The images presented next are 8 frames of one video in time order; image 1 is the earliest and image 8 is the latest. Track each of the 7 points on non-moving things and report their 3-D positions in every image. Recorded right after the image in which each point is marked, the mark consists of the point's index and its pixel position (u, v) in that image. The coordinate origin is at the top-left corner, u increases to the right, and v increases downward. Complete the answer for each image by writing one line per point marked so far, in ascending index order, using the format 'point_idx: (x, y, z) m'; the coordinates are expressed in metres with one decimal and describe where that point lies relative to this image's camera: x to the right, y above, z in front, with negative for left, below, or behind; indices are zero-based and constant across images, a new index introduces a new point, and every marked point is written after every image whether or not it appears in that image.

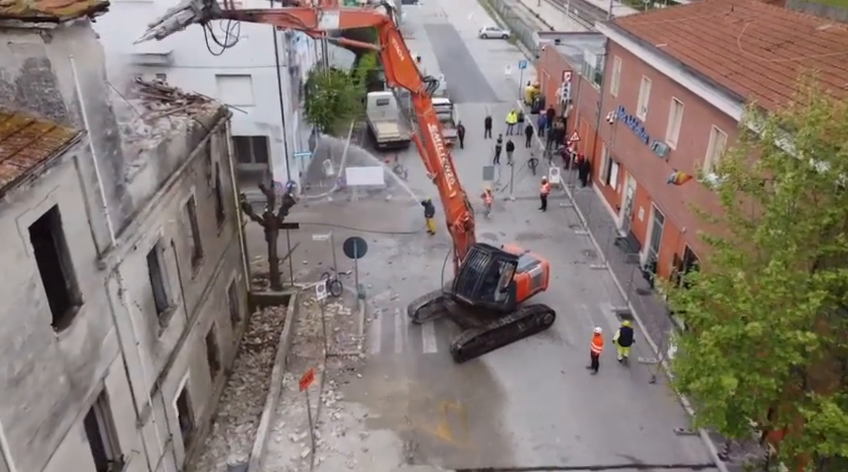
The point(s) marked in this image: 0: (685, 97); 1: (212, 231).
0: (+6.9, +3.6, +19.3) m
1: (-4.6, +0.1, +16.1) m
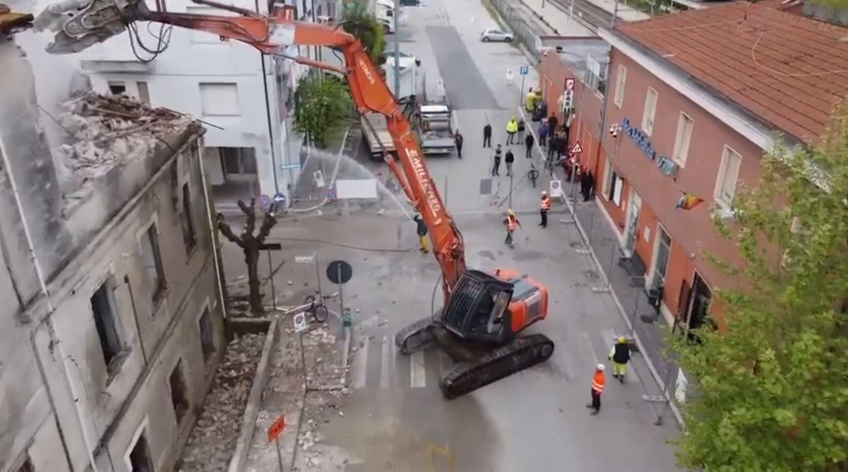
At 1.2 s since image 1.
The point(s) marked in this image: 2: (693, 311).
0: (+6.6, +3.0, +18.0) m
1: (-4.9, -0.4, +14.8) m
2: (+6.6, -1.8, +18.3) m
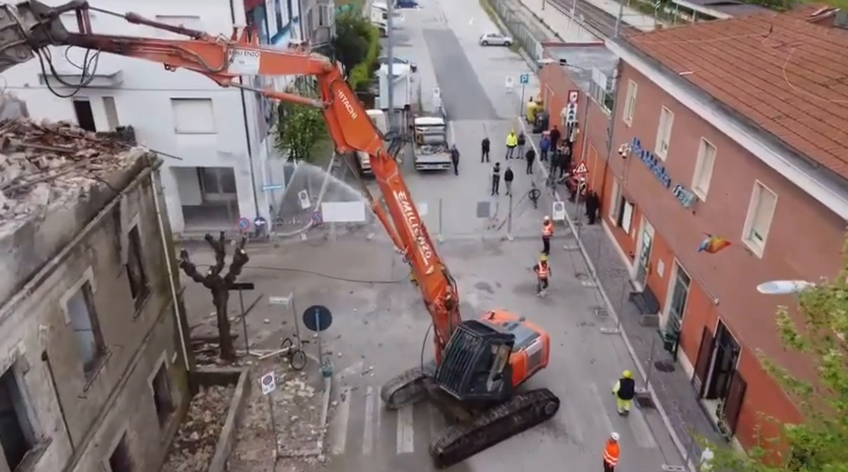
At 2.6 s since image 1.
0: (+6.4, +2.0, +15.9) m
1: (-5.1, -1.3, +12.7) m
2: (+6.4, -2.8, +16.2) m
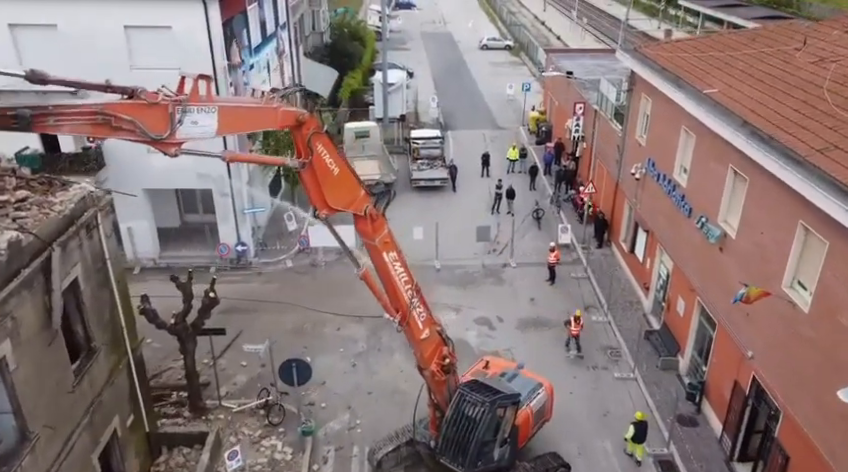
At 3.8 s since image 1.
0: (+6.2, +1.2, +14.0) m
1: (-5.3, -2.2, +10.7) m
2: (+6.2, -3.6, +14.3) m
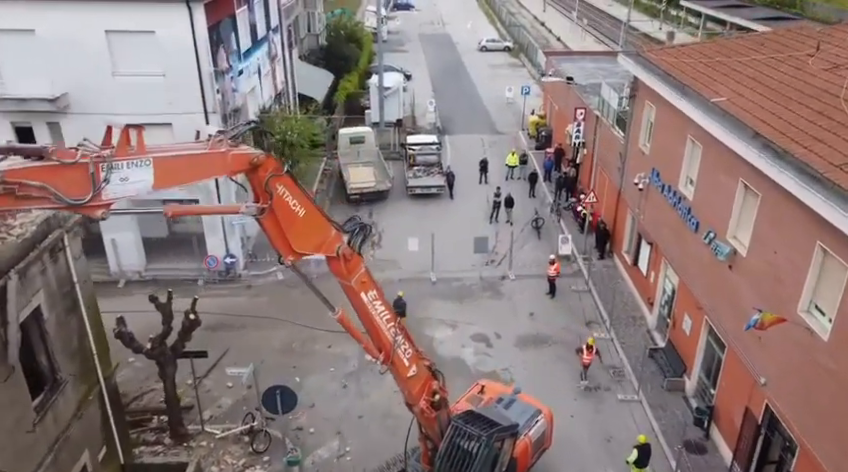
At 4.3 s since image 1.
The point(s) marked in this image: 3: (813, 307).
0: (+6.1, +0.9, +13.1) m
1: (-5.4, -2.5, +9.9) m
2: (+6.1, -3.9, +13.4) m
3: (+6.2, -1.1, +11.8) m
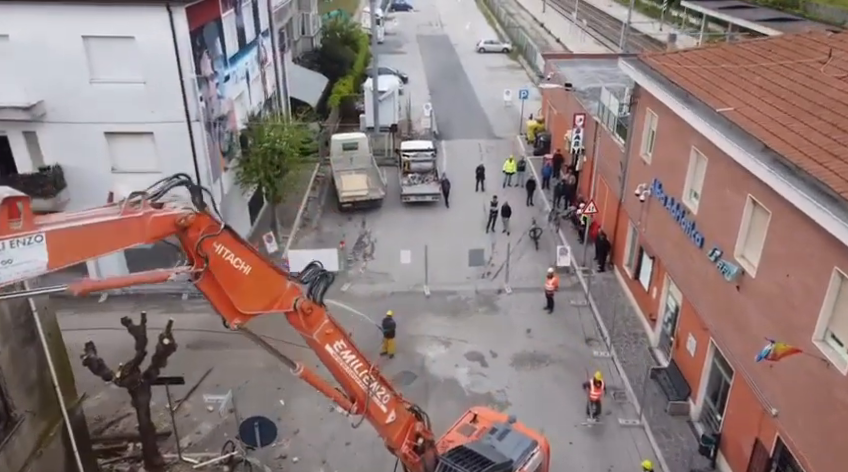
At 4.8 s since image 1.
0: (+5.9, +0.5, +12.3) m
1: (-5.6, -2.9, +9.0) m
2: (+5.9, -4.3, +12.6) m
3: (+6.0, -1.5, +10.9) m
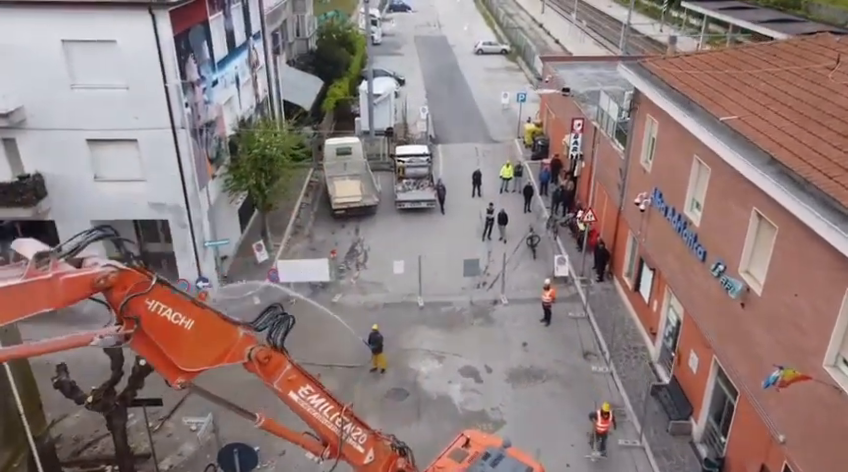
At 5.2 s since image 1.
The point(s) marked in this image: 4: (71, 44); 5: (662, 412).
0: (+5.7, +0.3, +11.6) m
1: (-5.8, -3.2, +8.4) m
2: (+5.7, -4.5, +11.9) m
3: (+5.8, -1.7, +10.3) m
4: (-8.6, +4.7, +18.0) m
5: (+5.2, -3.9, +16.1) m
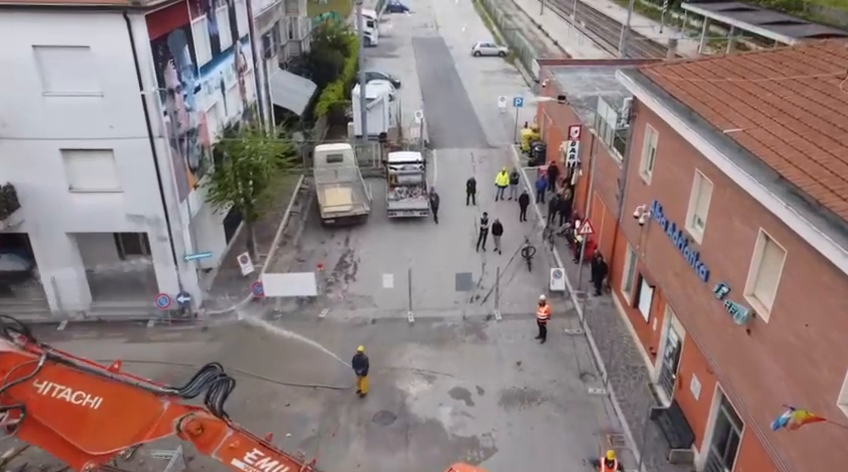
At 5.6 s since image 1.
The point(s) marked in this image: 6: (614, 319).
0: (+5.4, -0.1, +10.8) m
1: (-6.1, -3.5, +7.6) m
2: (+5.4, -4.9, +11.1) m
3: (+5.5, -2.1, +9.5) m
4: (-8.9, +4.3, +17.2) m
5: (+4.9, -4.2, +15.3) m
6: (+5.1, -2.2, +19.7) m
